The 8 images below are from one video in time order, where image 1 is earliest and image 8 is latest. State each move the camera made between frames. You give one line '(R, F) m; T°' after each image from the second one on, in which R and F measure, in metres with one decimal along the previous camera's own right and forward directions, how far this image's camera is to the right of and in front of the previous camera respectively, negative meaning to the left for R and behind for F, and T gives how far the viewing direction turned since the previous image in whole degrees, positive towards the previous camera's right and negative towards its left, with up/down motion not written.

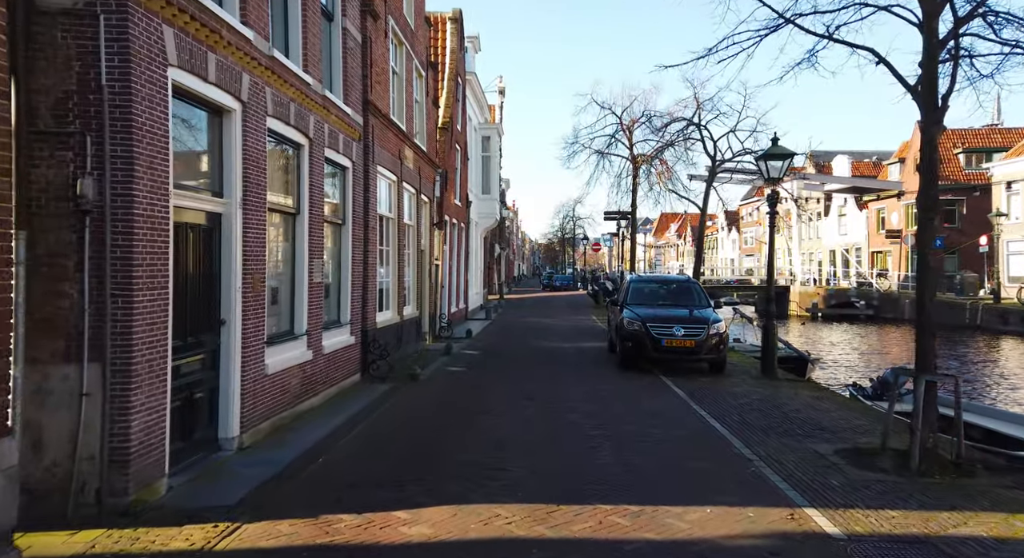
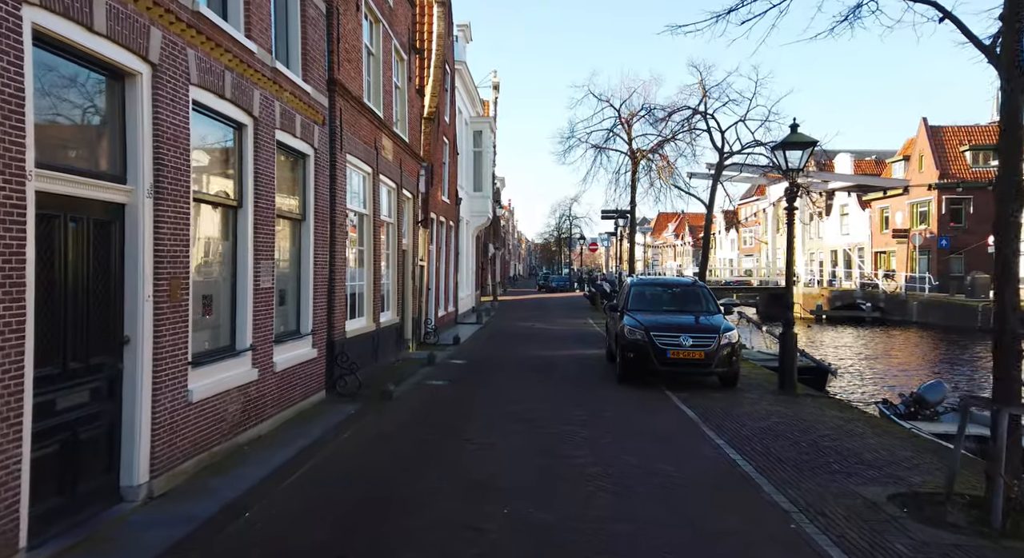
(+0.1, +1.3) m; 0°
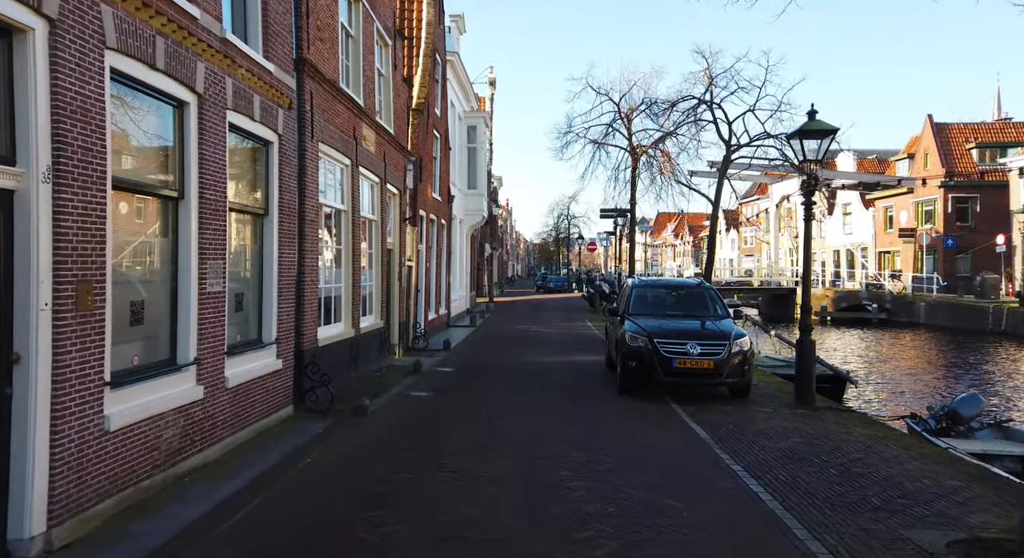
(+0.1, +0.9) m; 0°
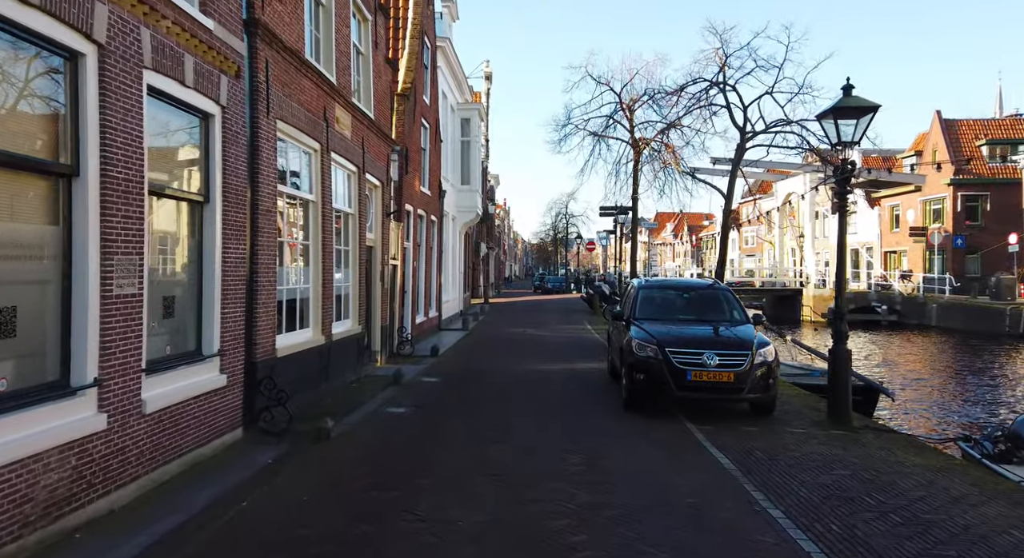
(+0.1, +1.3) m; 0°
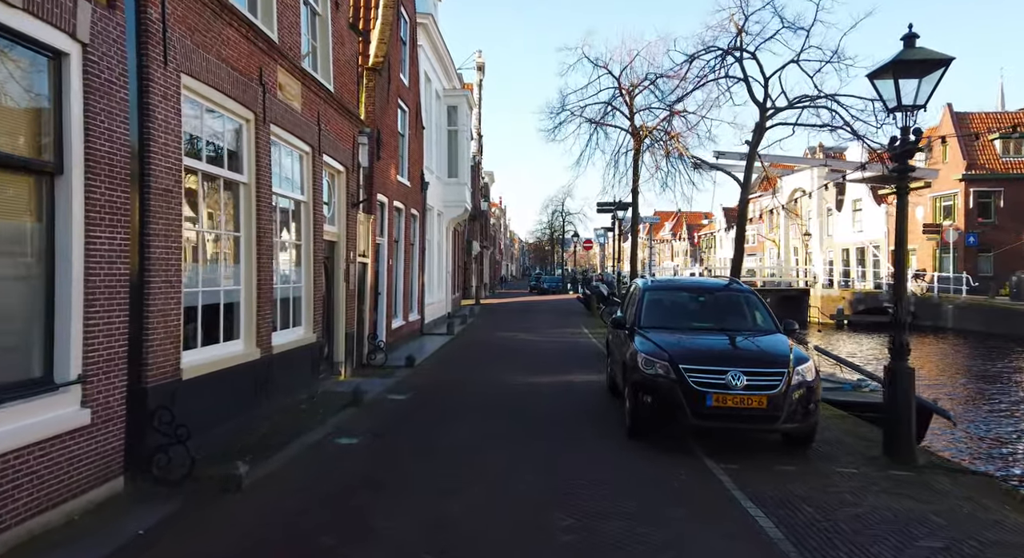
(+0.2, +1.7) m; 0°
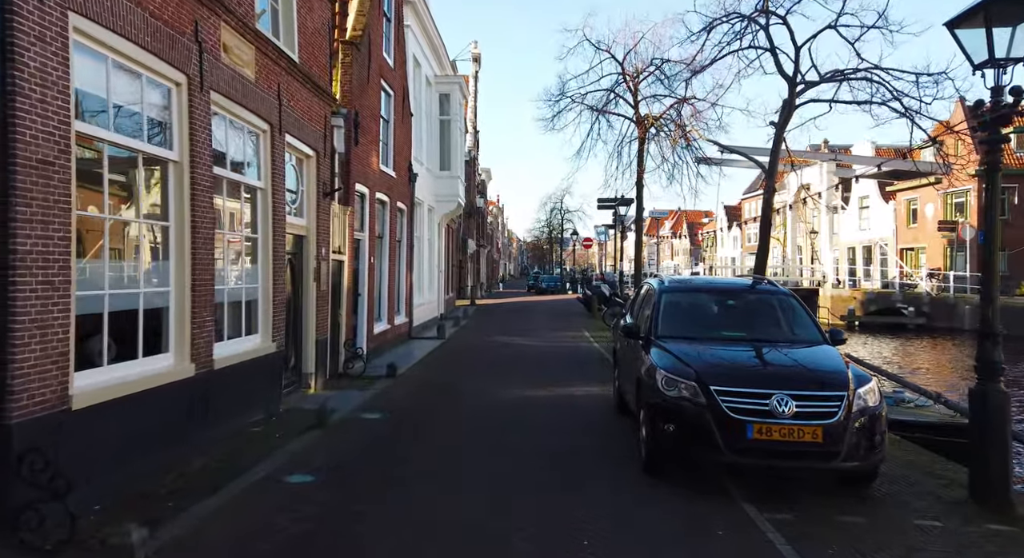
(+0.1, +1.4) m; 0°
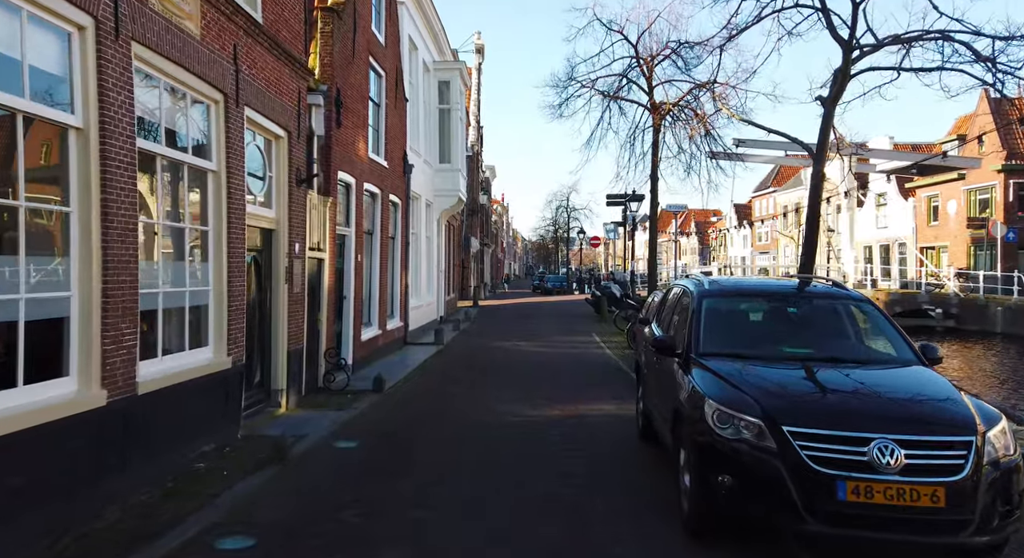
(0.0, +1.4) m; 0°
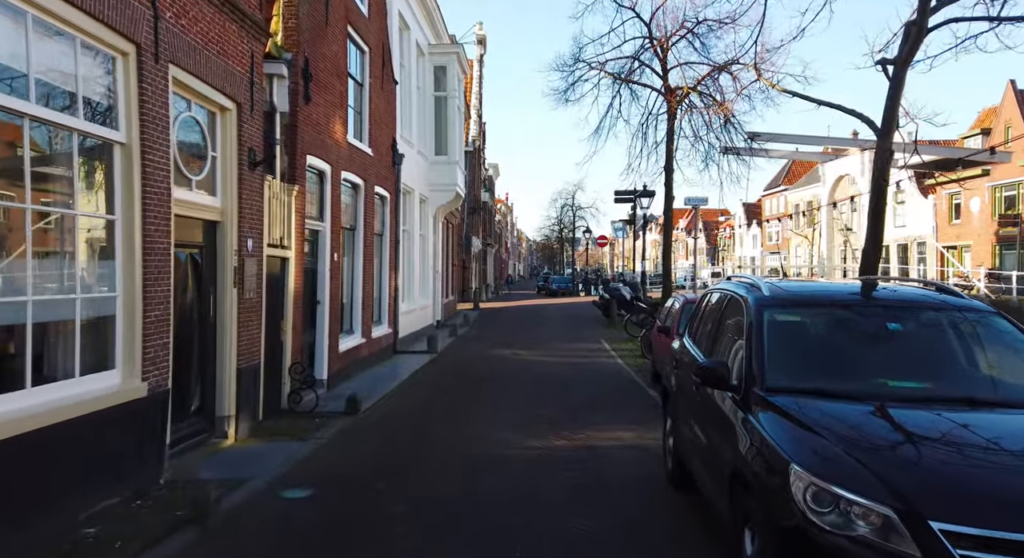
(+0.1, +1.5) m; 0°
